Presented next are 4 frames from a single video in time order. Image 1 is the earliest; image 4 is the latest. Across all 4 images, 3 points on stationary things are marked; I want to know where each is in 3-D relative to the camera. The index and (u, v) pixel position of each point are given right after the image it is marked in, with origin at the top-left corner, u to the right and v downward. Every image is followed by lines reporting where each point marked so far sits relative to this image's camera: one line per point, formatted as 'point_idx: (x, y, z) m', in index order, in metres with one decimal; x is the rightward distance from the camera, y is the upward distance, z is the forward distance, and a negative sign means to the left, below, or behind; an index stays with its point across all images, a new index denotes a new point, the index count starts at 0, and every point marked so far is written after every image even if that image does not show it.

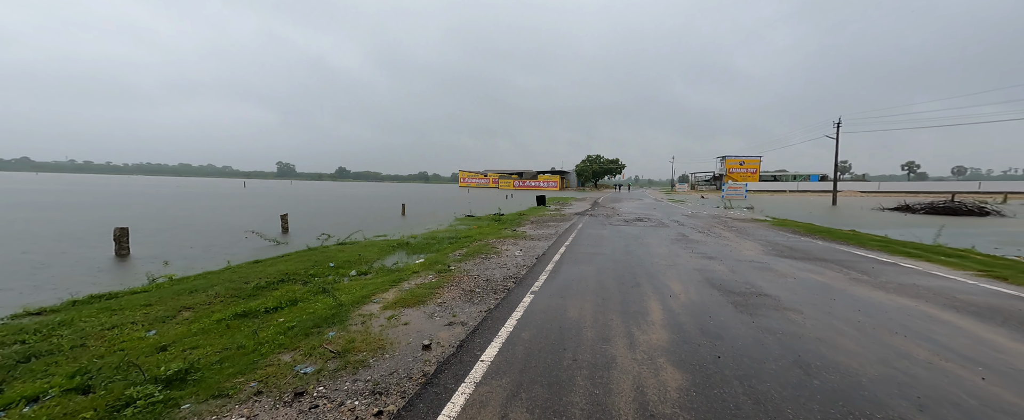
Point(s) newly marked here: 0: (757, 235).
0: (+9.5, -1.0, +12.5) m
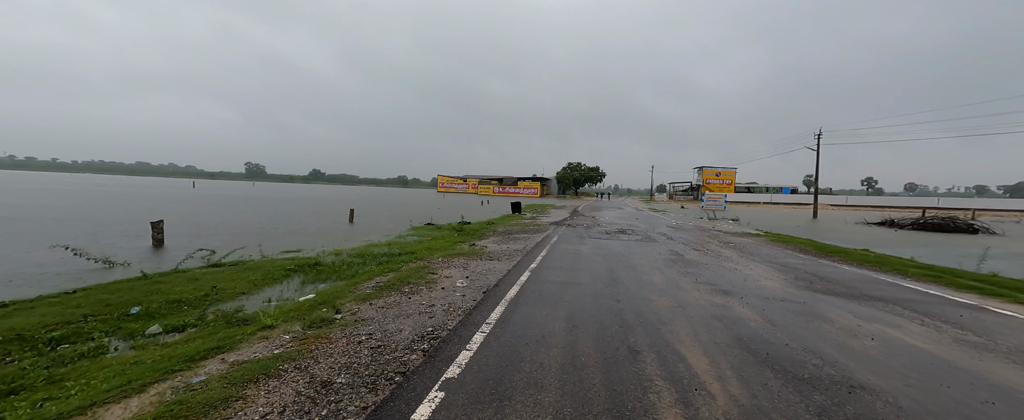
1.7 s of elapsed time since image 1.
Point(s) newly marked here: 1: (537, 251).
0: (+8.1, -1.5, +10.5) m
1: (+0.8, -1.4, +10.8) m
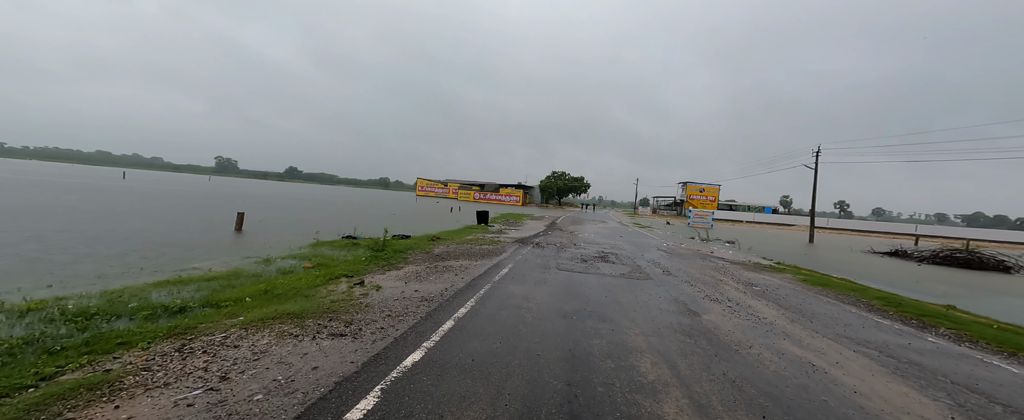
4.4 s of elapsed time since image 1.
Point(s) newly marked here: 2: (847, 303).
0: (+6.3, -2.2, +6.4) m
1: (-1.0, -1.8, +6.4) m
2: (+8.4, -2.3, +8.1) m
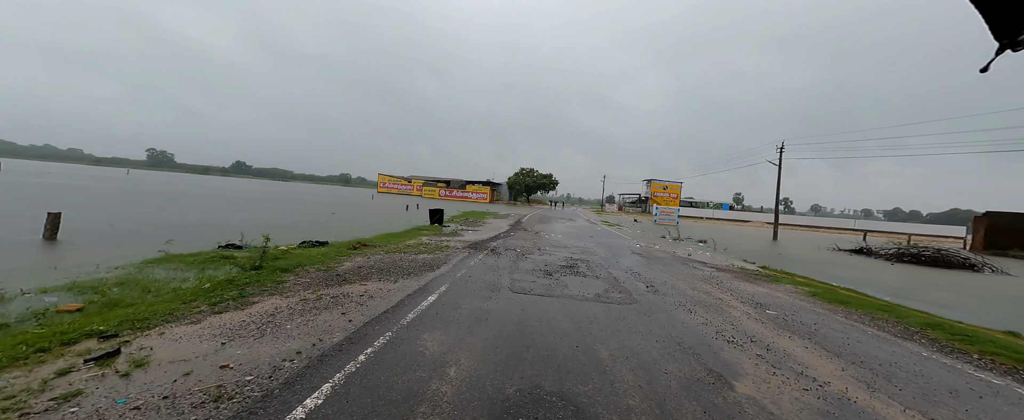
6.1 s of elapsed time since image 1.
0: (+5.1, -2.2, +4.0) m
1: (-2.1, -1.8, +3.3) m
2: (+7.1, -2.3, +5.9) m
